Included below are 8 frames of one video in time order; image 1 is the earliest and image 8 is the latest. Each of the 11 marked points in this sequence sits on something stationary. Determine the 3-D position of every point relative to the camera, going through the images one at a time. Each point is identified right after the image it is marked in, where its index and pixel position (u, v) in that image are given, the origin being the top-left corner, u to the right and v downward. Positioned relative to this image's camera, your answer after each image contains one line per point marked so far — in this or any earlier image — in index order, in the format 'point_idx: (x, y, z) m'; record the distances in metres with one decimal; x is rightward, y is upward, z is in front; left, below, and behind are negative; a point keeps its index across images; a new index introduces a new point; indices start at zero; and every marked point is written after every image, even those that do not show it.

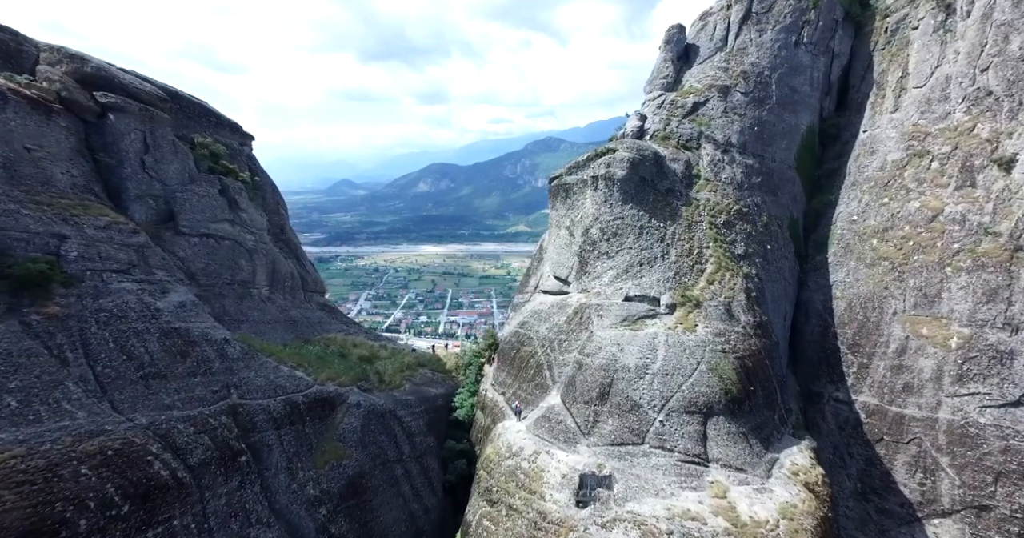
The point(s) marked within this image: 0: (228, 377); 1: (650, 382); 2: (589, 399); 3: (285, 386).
0: (-10.0, -3.8, +16.9) m
1: (+5.5, -4.5, +19.3) m
2: (+3.2, -5.4, +19.8) m
3: (-8.8, -4.6, +18.9) m
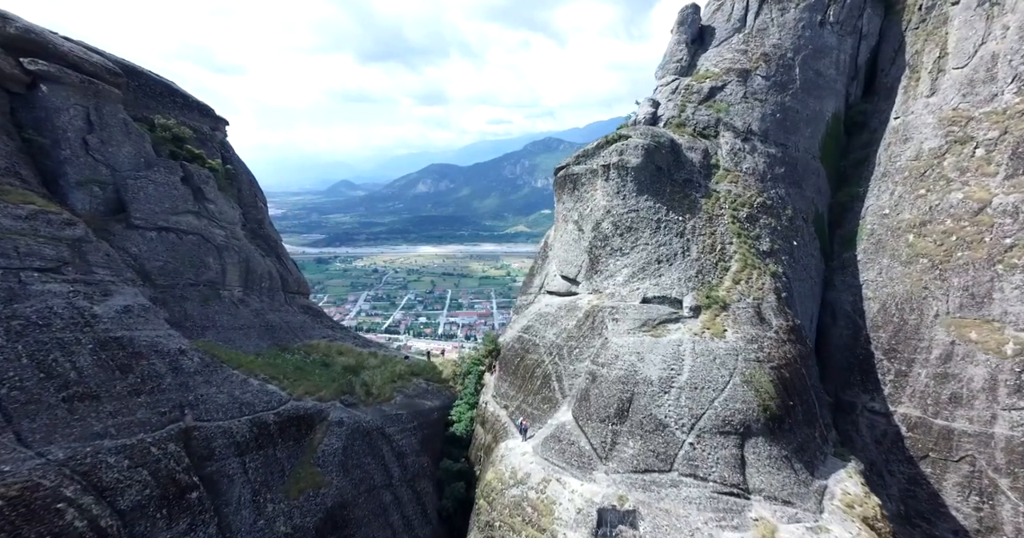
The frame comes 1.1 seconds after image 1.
0: (-9.8, -3.7, +14.3) m
1: (+5.7, -4.4, +16.7) m
2: (+3.3, -5.3, +17.2) m
3: (-8.7, -4.5, +16.3) m
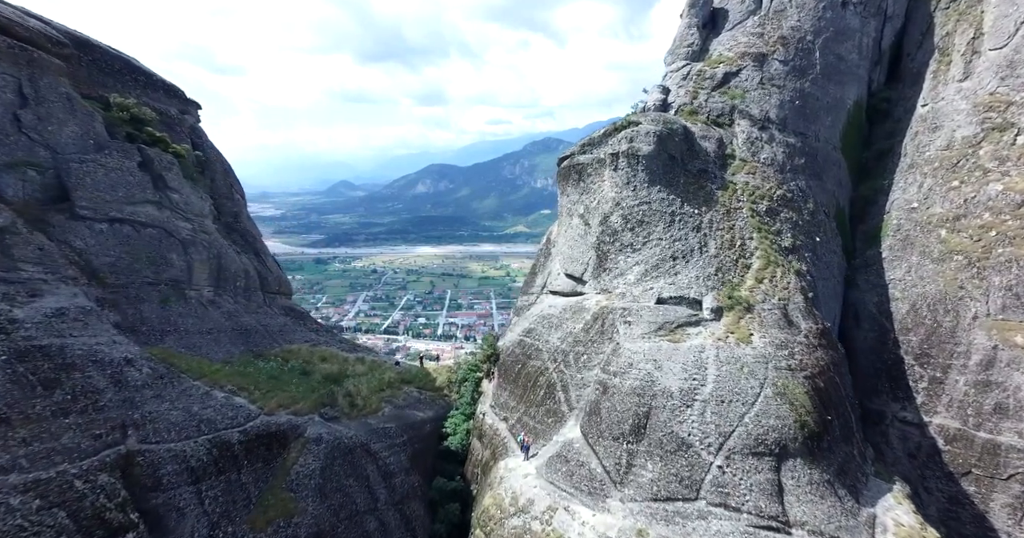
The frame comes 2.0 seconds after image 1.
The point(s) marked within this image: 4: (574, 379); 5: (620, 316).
0: (-9.8, -3.6, +12.2) m
1: (+5.7, -4.3, +14.6) m
2: (+3.3, -5.2, +15.1) m
3: (-8.7, -4.4, +14.1) m
4: (+2.4, -4.2, +18.2) m
5: (+4.2, -1.9, +18.9) m
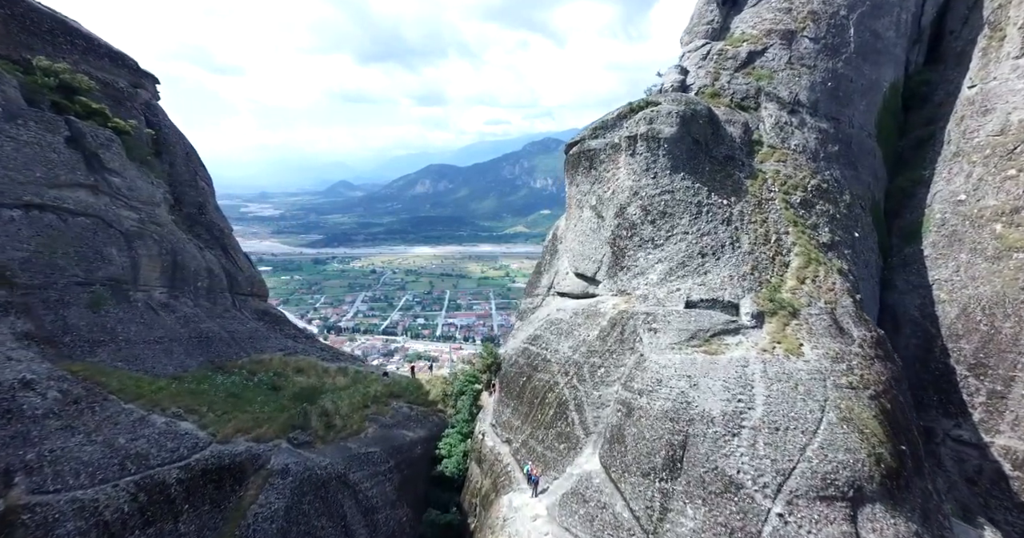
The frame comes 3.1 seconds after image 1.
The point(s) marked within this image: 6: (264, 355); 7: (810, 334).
0: (-9.6, -3.5, +9.3) m
1: (+5.9, -4.2, +11.8) m
2: (+3.5, -5.1, +12.3) m
3: (-8.5, -4.3, +11.3) m
4: (+2.5, -4.1, +15.4) m
5: (+4.4, -1.8, +16.1) m
6: (-9.9, -3.4, +19.2) m
7: (+9.4, -2.0, +15.3) m
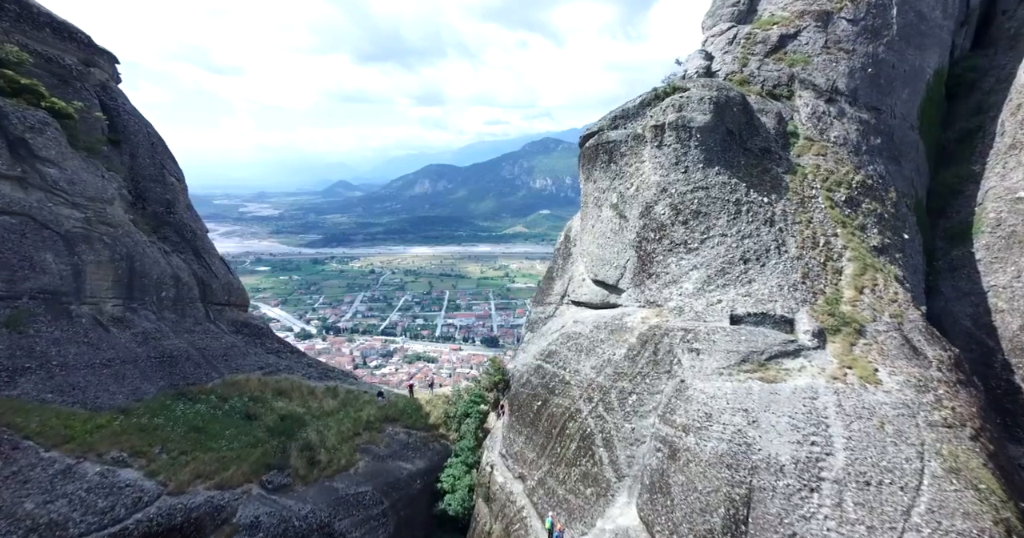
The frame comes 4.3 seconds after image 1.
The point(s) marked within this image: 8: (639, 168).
0: (-9.2, -3.8, +6.9) m
1: (+6.3, -4.5, +9.4) m
2: (+3.9, -5.4, +9.9) m
3: (-8.1, -4.6, +8.8) m
4: (+2.9, -4.3, +12.9) m
5: (+4.8, -2.0, +13.6) m
6: (-9.5, -3.7, +16.7) m
7: (+9.8, -2.3, +12.8) m
8: (+5.0, +4.0, +19.1) m
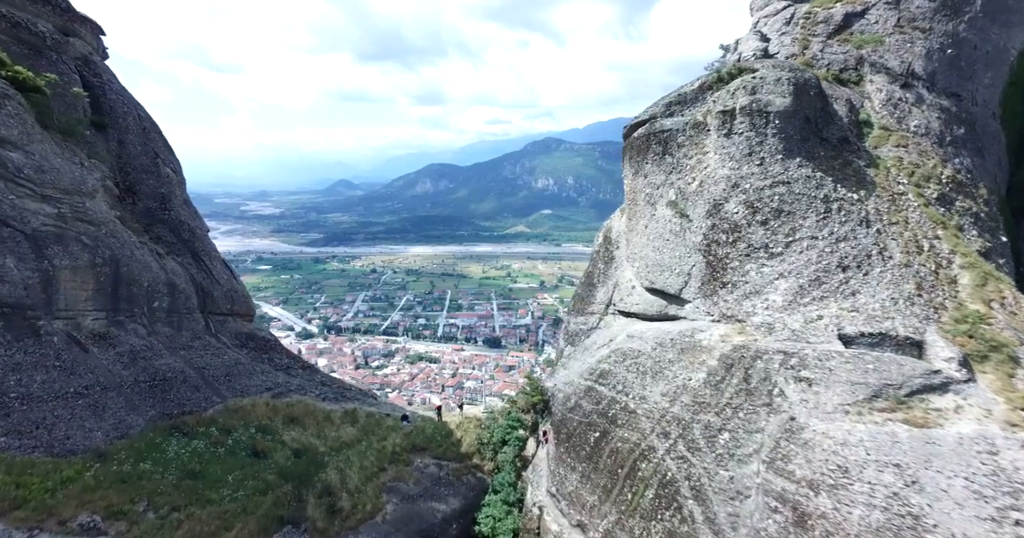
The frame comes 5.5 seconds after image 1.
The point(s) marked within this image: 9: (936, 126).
0: (-7.7, -4.0, +4.4) m
1: (+7.8, -4.7, +6.9) m
2: (+5.4, -5.6, +7.4) m
3: (-6.6, -4.8, +6.4) m
4: (+4.4, -4.6, +10.5) m
5: (+6.3, -2.3, +11.2) m
6: (-7.9, -3.9, +14.3) m
7: (+11.4, -2.5, +10.3) m
8: (+6.6, +3.8, +16.7) m
9: (+17.2, +5.8, +19.5) m
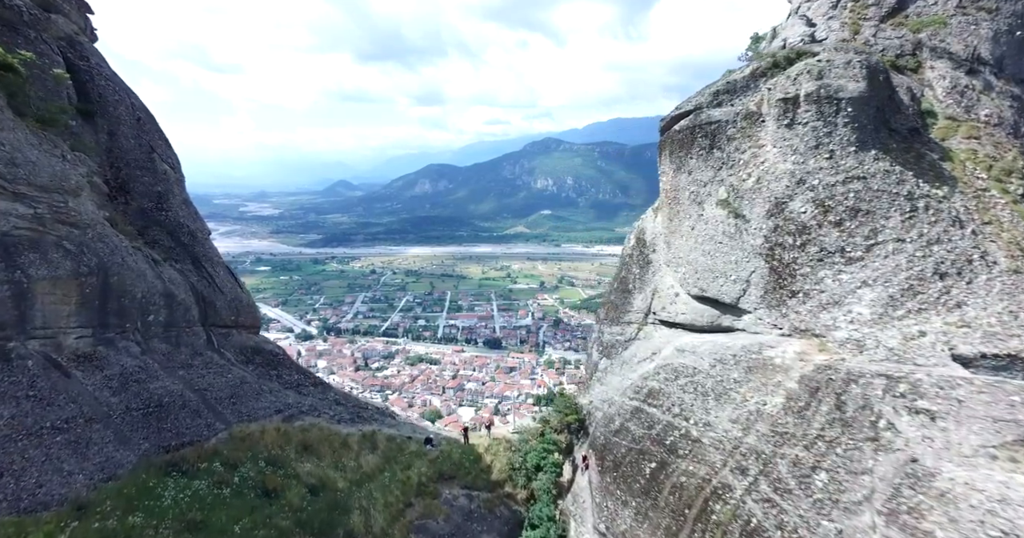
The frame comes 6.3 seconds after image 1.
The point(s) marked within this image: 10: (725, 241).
0: (-6.5, -4.2, +2.7) m
1: (+9.0, -4.9, +5.2) m
2: (+6.6, -5.8, +5.7) m
3: (-5.4, -5.0, +4.7) m
4: (+5.6, -4.8, +8.8) m
5: (+7.4, -2.5, +9.5) m
6: (-6.8, -4.1, +12.6) m
7: (+12.5, -2.7, +8.7) m
8: (+7.7, +3.6, +15.0) m
9: (+18.3, +5.6, +17.8) m
10: (+6.5, +0.9, +14.9) m
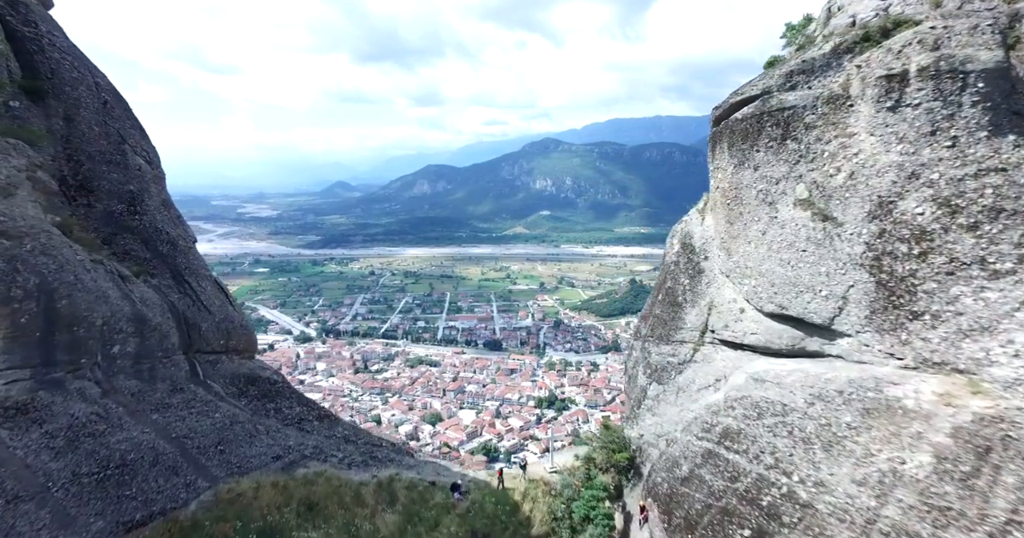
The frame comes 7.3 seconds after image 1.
0: (-5.3, -4.5, +0.2) m
1: (+10.1, -5.2, +2.7) m
2: (+7.8, -6.1, +3.2) m
3: (-4.2, -5.3, +2.2) m
4: (+6.8, -5.1, +6.3) m
5: (+8.6, -2.8, +7.0) m
6: (-5.6, -4.4, +10.0) m
7: (+13.7, -3.0, +6.2) m
8: (+8.8, +3.3, +12.5) m
9: (+19.4, +5.3, +15.4) m
10: (+7.7, +0.6, +12.5) m
